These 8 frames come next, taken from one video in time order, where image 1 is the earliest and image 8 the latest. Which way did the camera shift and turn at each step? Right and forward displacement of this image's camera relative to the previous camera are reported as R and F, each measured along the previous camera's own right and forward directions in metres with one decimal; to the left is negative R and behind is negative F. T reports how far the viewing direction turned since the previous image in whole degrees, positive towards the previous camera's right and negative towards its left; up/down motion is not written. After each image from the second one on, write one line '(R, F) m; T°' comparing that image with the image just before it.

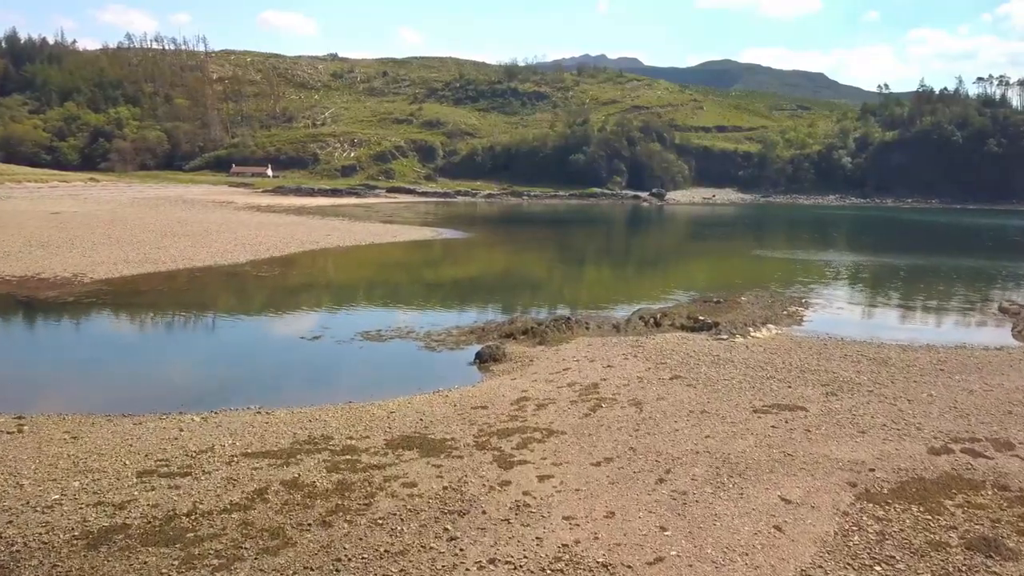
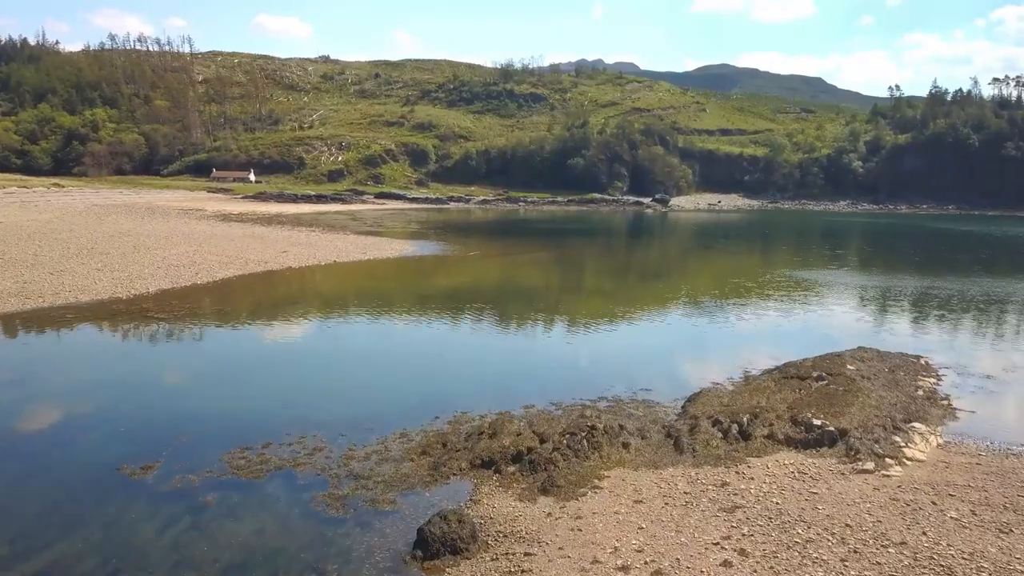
(+0.2, +9.6) m; 0°
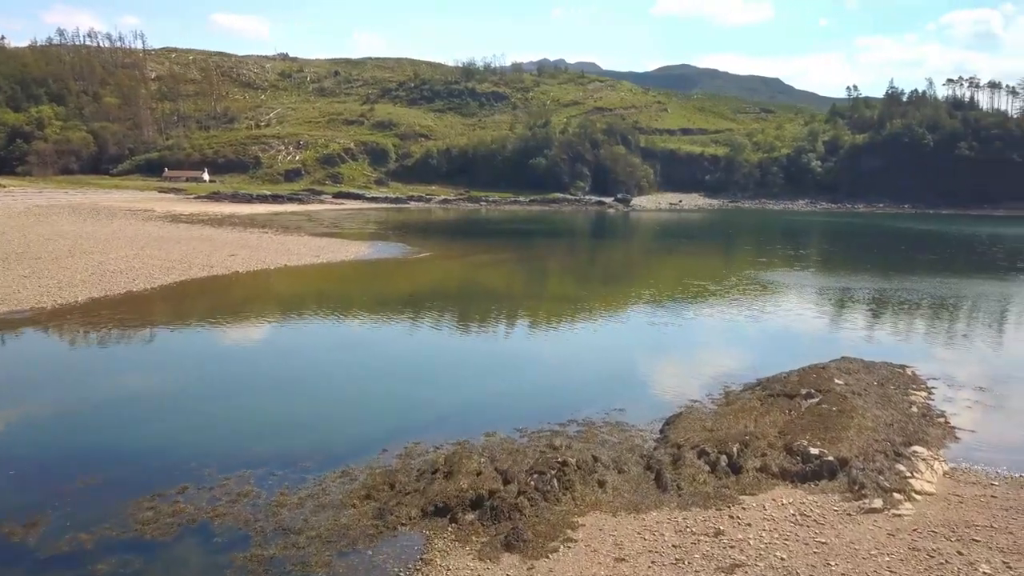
(+0.1, +1.8) m; +3°
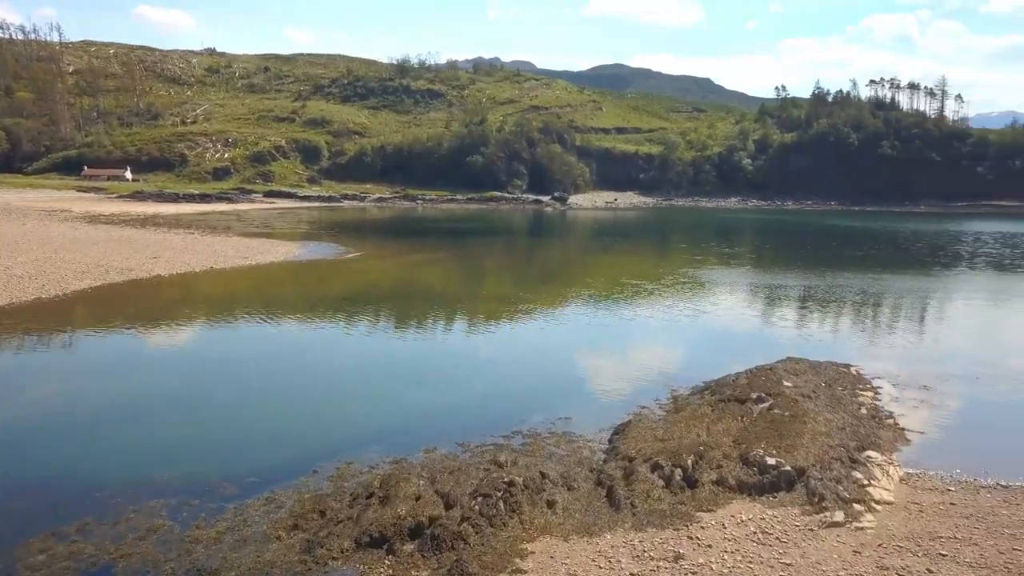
(0.0, +0.9) m; +4°
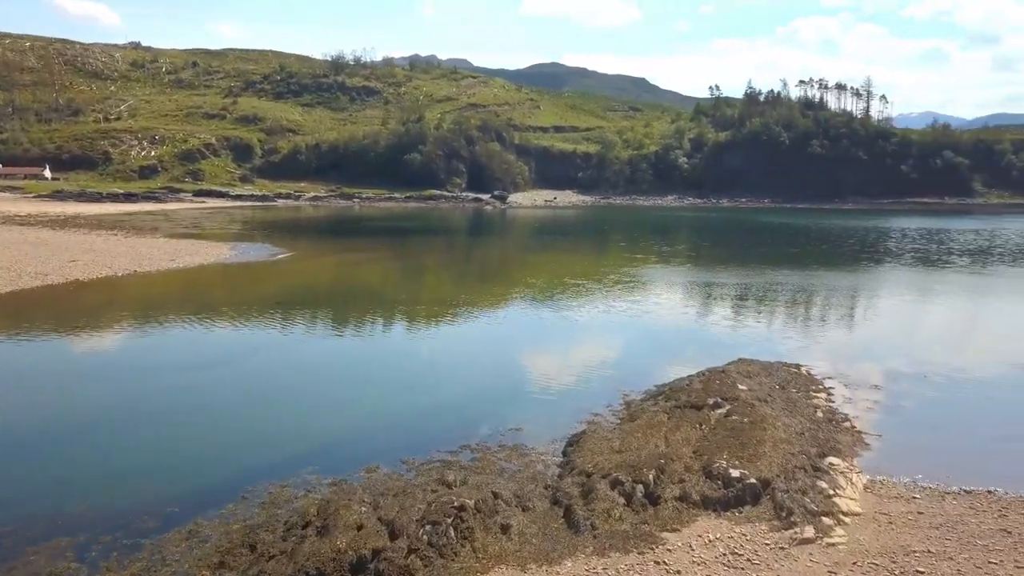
(-0.1, +0.9) m; +4°
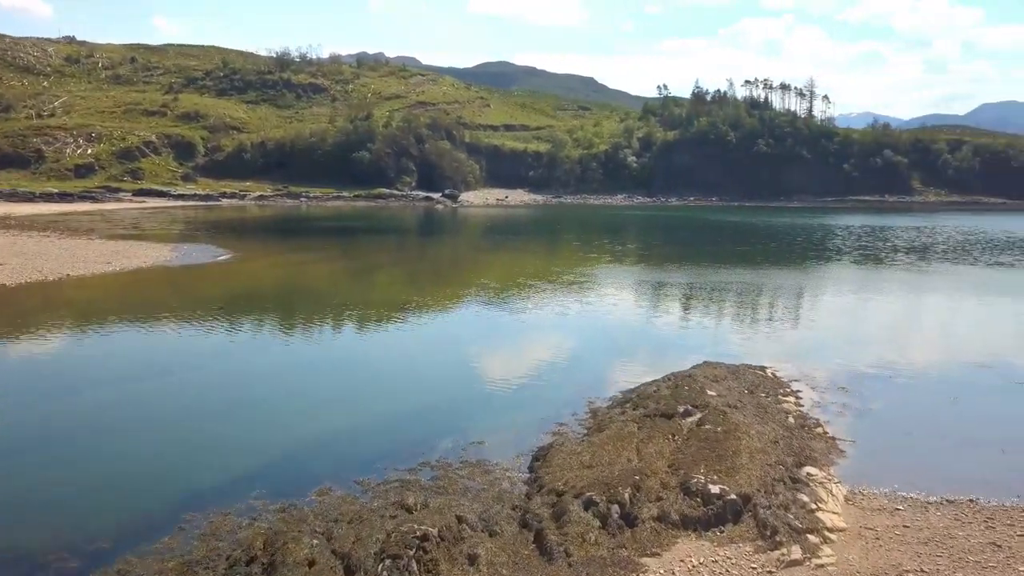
(-0.2, +0.8) m; +4°
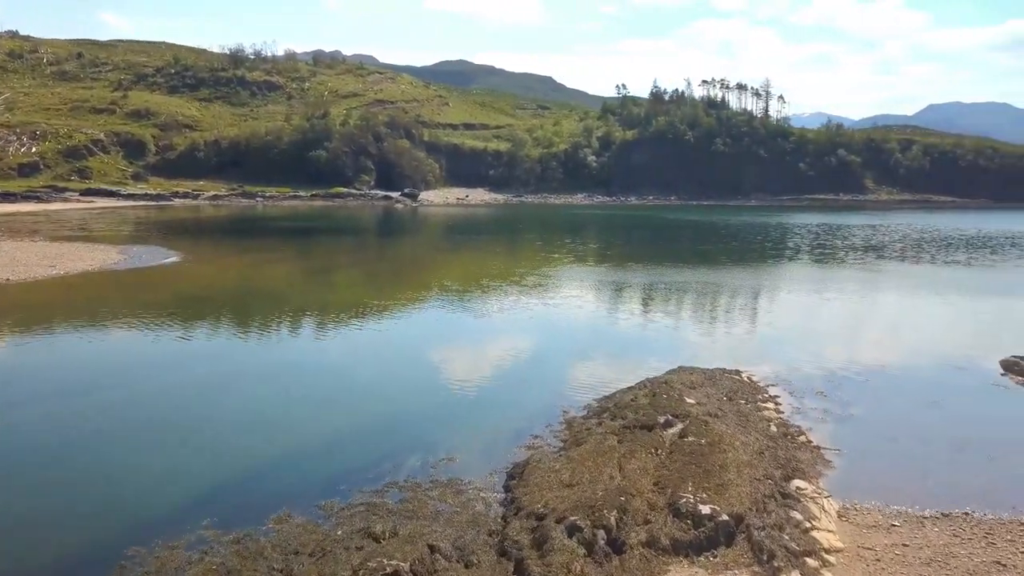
(-0.2, +0.8) m; +3°
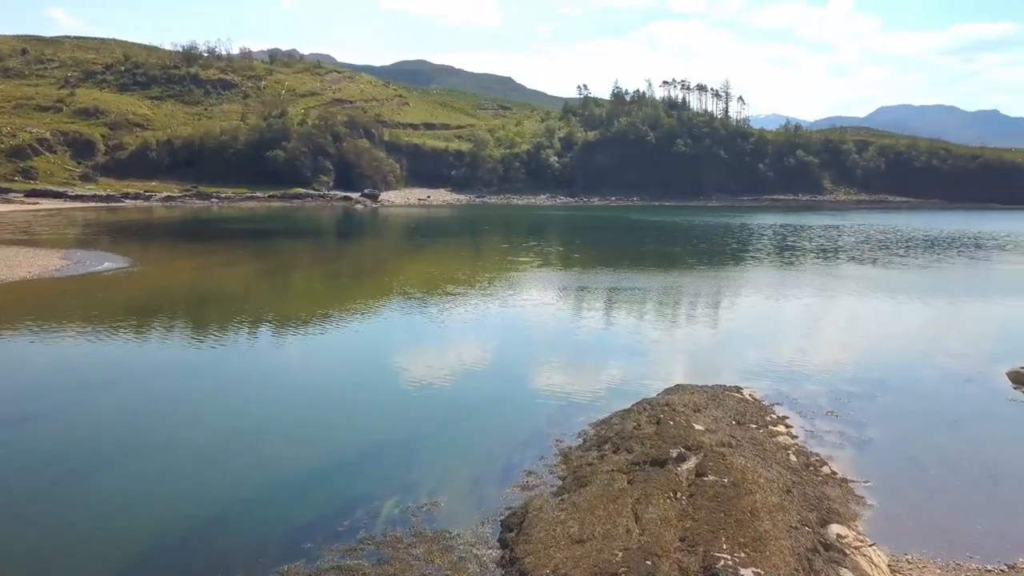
(-0.4, +1.7) m; +3°
